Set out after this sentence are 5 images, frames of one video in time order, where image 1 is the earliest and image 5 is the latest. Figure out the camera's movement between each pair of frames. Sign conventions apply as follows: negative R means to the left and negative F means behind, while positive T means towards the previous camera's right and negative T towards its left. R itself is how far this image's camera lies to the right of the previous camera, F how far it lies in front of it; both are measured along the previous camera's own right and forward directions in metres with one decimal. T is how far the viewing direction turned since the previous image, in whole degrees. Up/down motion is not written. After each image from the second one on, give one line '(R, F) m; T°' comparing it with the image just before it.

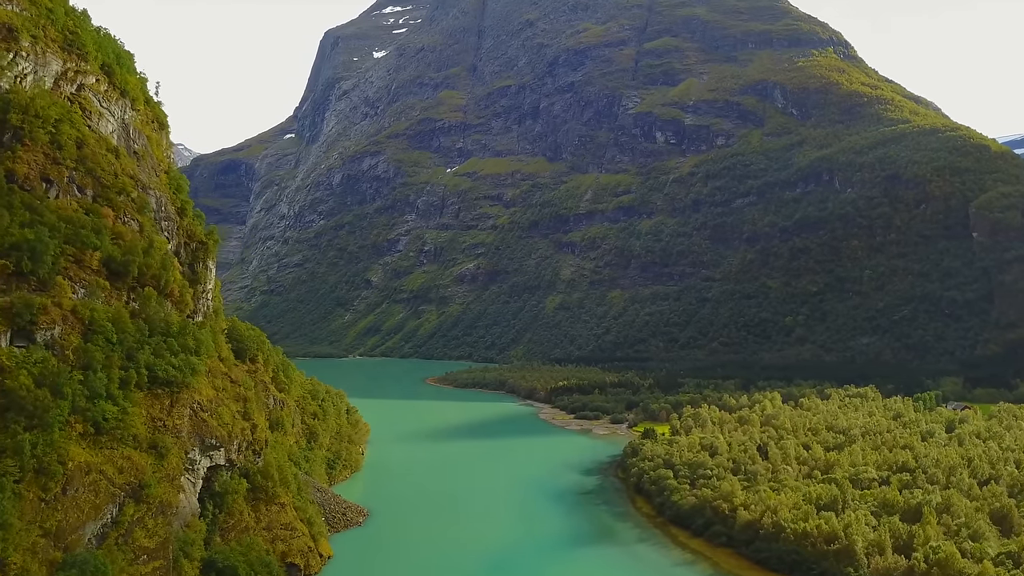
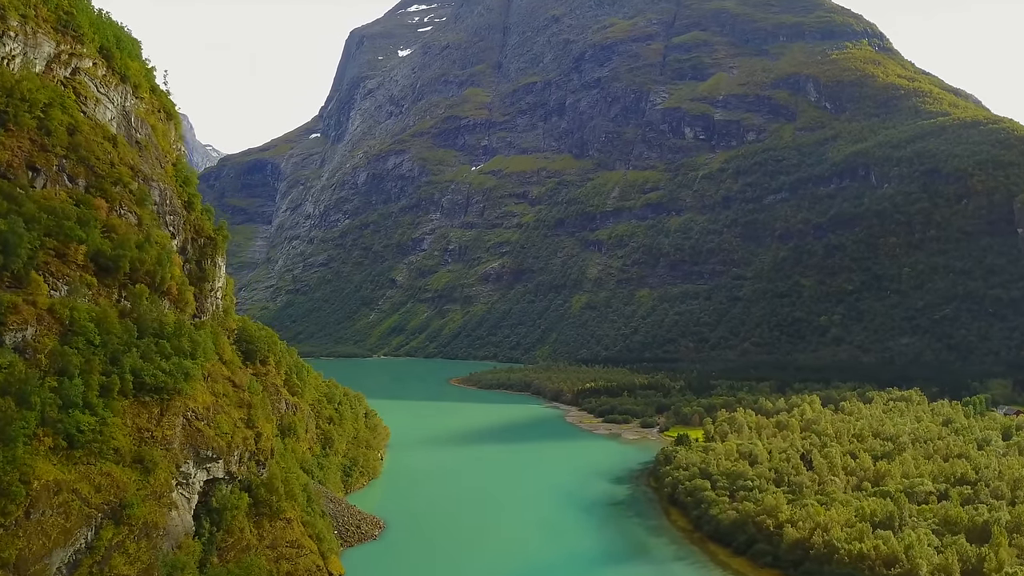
(0.0, +4.0) m; -2°
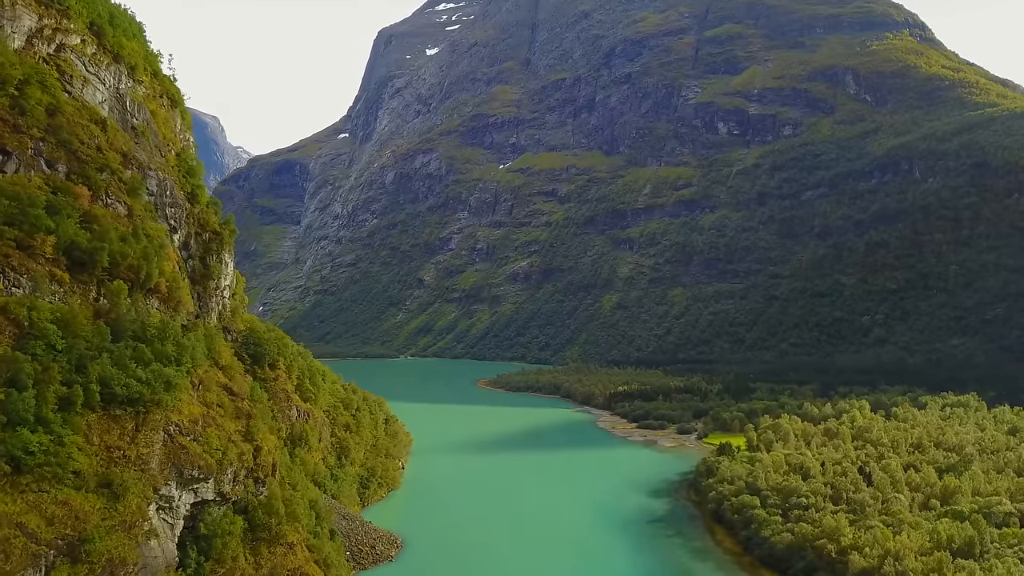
(0.0, +4.9) m; -2°
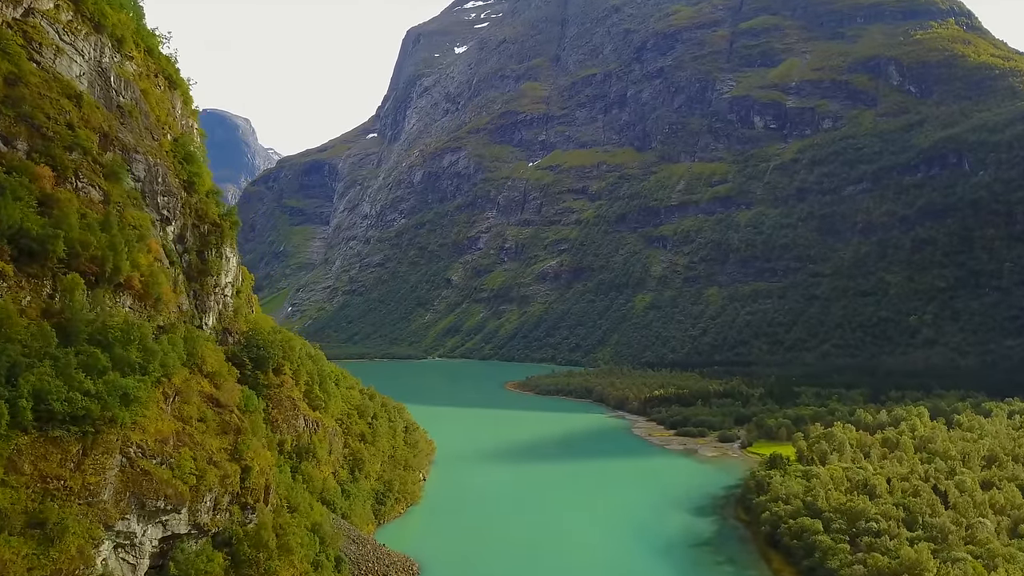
(0.0, +5.7) m; -2°
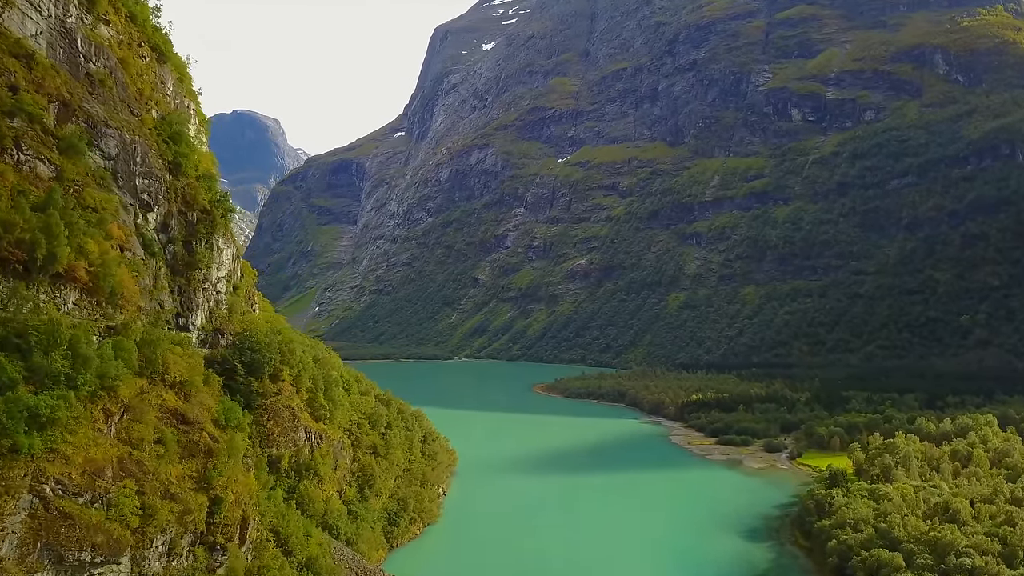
(0.0, +6.3) m; -2°
